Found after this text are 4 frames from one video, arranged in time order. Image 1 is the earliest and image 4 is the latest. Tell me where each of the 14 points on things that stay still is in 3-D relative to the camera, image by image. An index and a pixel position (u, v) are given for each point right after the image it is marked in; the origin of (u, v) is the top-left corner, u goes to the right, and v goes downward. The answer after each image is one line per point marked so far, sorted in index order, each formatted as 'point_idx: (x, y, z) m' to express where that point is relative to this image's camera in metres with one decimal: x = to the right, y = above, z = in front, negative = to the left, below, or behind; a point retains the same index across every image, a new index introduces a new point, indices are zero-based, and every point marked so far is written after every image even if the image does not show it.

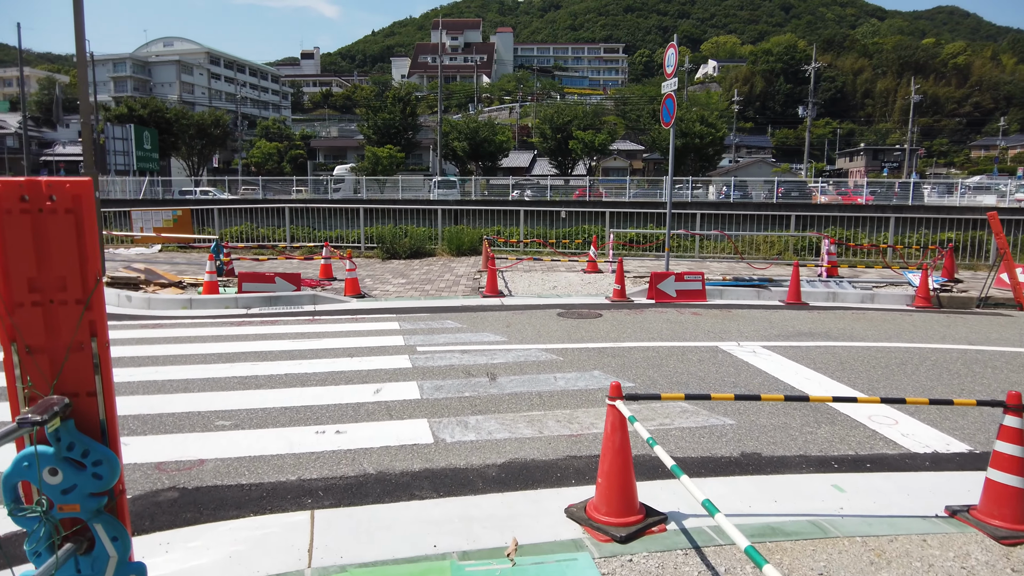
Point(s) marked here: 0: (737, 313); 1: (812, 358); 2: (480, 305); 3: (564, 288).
0: (+3.4, -0.4, +10.0) m
1: (+3.3, -0.8, +7.2) m
2: (-0.5, -0.3, +10.4) m
3: (+0.9, 0.0, +11.8) m
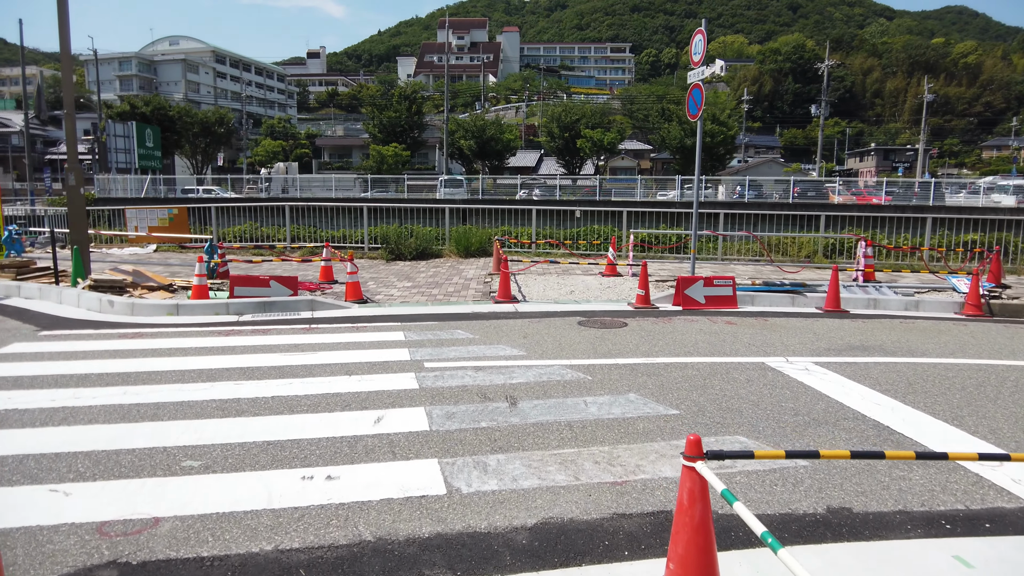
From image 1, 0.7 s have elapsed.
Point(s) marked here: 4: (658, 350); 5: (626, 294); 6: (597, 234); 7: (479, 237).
0: (+3.7, -0.5, +9.1) m
1: (+3.5, -0.9, +6.4) m
2: (-0.3, -0.4, +9.6) m
3: (+1.2, -0.1, +11.0) m
4: (+1.6, -0.7, +7.1) m
5: (+1.9, -0.1, +10.9) m
6: (+2.2, +1.4, +17.2) m
7: (-0.8, +1.3, +16.2) m
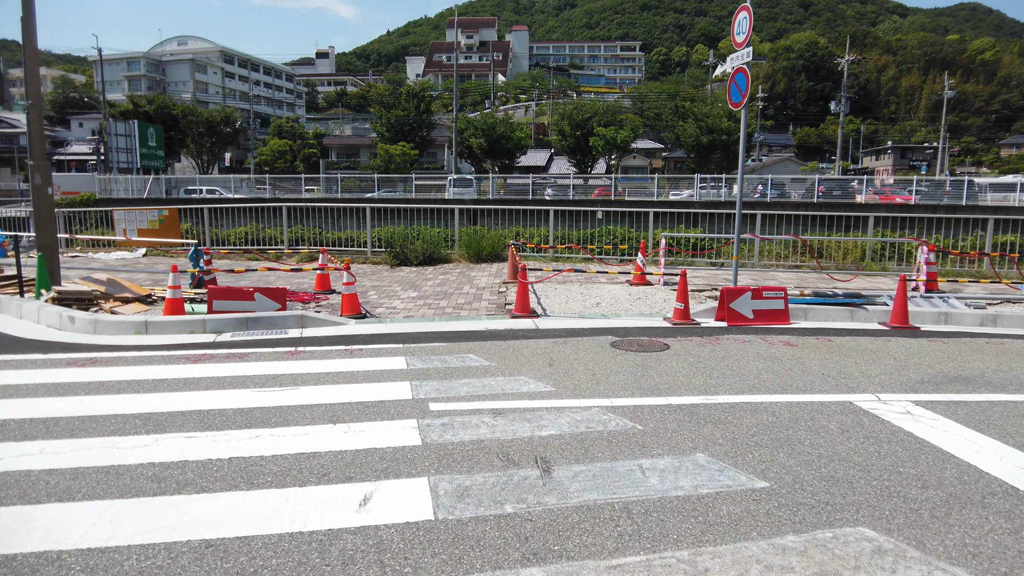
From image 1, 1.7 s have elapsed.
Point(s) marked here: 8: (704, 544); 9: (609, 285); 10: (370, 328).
0: (+3.9, -0.7, +7.7) m
1: (+3.7, -1.0, +5.0) m
2: (0.0, -0.5, +8.3) m
3: (+1.4, -0.3, +9.7) m
4: (+1.8, -0.9, +5.8) m
5: (+2.2, -0.3, +9.6) m
6: (+2.6, +1.2, +15.8) m
7: (-0.5, +1.1, +14.9) m
8: (+0.9, -1.2, +3.2) m
9: (+1.6, +0.1, +11.0) m
10: (-1.8, -0.5, +8.3) m
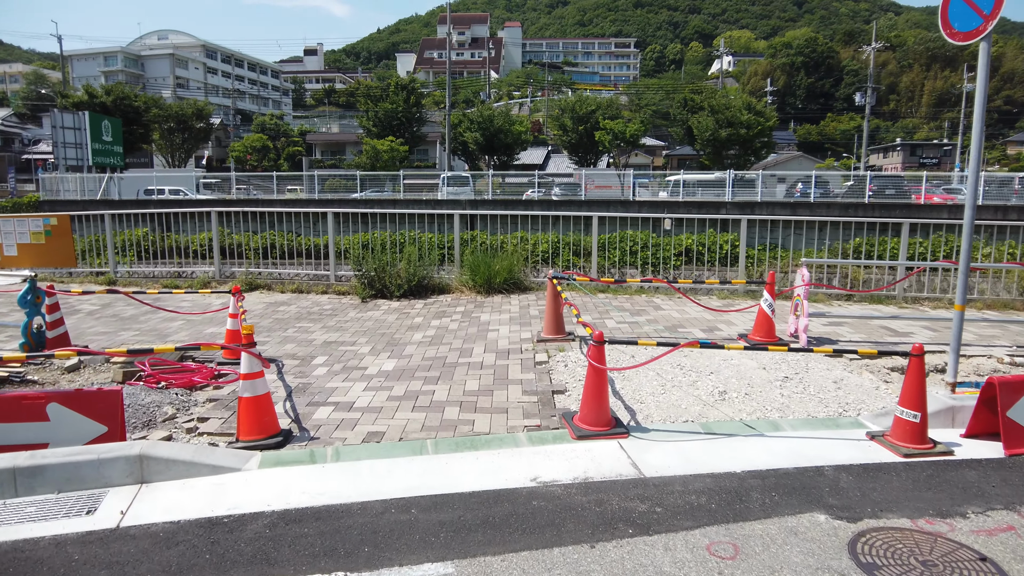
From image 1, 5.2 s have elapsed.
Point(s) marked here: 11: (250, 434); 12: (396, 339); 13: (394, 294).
0: (+4.4, -1.3, +3.4) m
1: (+4.2, -1.7, +0.7) m
2: (+0.4, -1.2, +3.9) m
3: (+1.9, -0.9, +5.3) m
4: (+2.3, -1.5, +1.4) m
5: (+2.6, -0.9, +5.2) m
6: (+2.9, +0.6, +11.5) m
7: (-0.1, +0.4, +10.5) m
8: (+1.4, -1.9, -1.2) m
9: (+2.1, -0.6, +6.6) m
10: (-1.3, -1.2, +3.9) m
11: (-1.7, -1.0, +4.5) m
12: (-1.3, -0.6, +7.3) m
13: (-1.8, -0.1, +10.2) m
